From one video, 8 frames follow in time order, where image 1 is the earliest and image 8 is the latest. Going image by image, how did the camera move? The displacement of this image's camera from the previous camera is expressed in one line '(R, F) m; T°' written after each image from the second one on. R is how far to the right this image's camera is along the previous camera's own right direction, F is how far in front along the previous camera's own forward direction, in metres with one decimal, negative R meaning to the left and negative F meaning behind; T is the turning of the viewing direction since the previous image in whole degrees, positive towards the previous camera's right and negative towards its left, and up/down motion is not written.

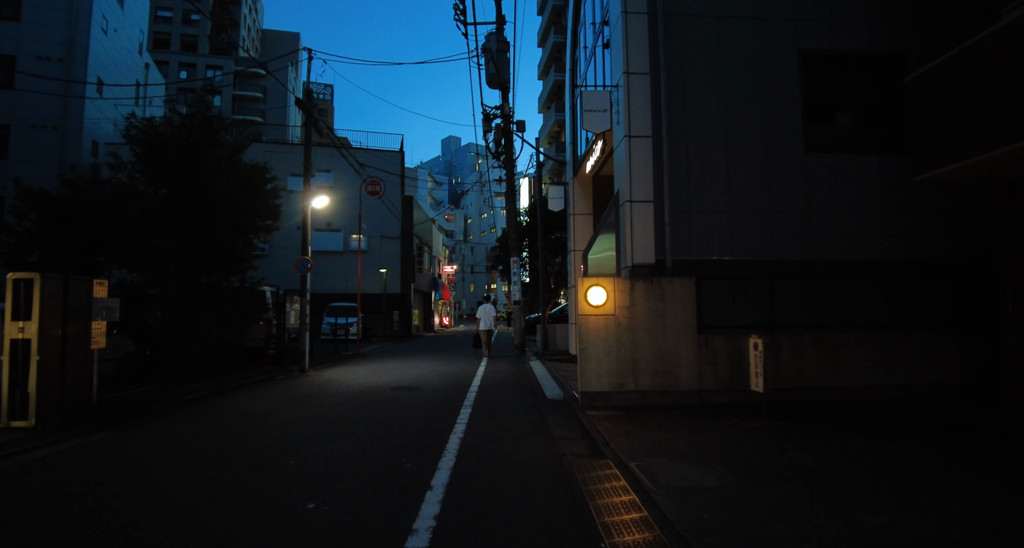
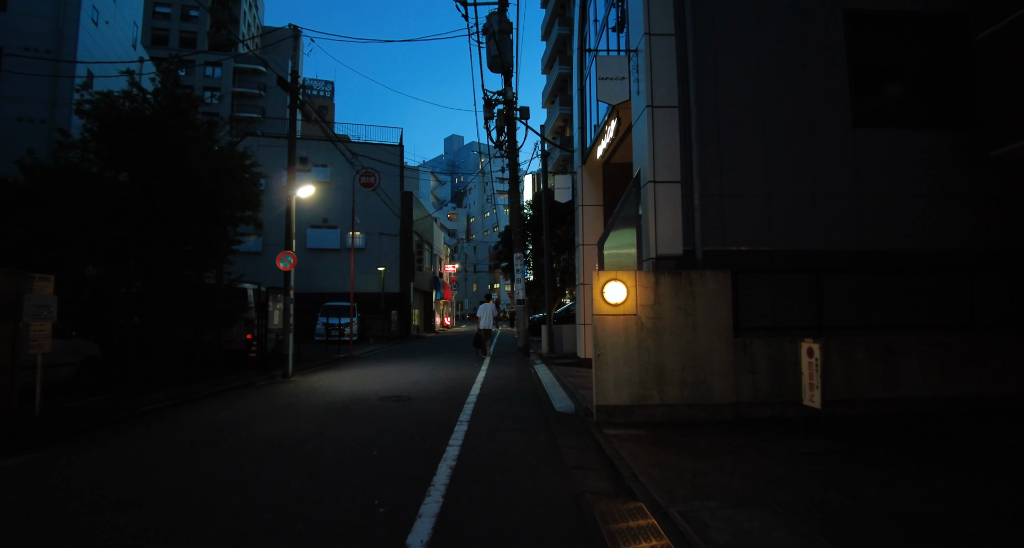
(0.0, +1.3) m; 0°
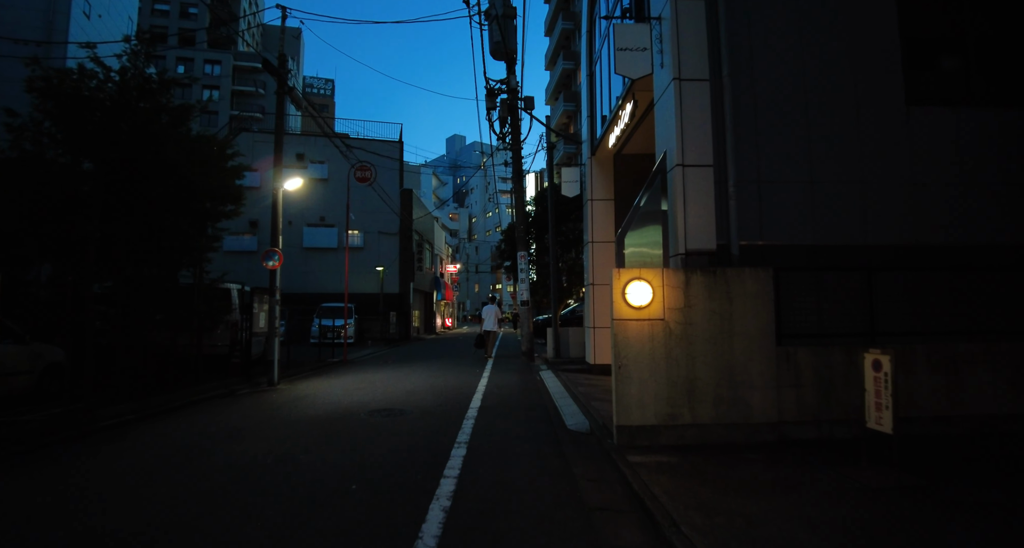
(0.0, +1.0) m; 0°
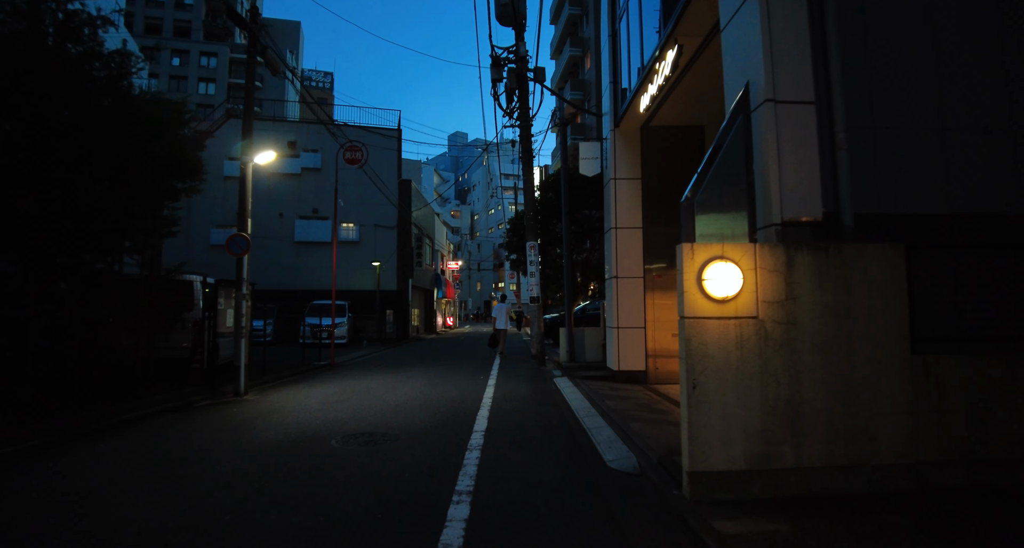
(-0.2, +1.9) m; 0°
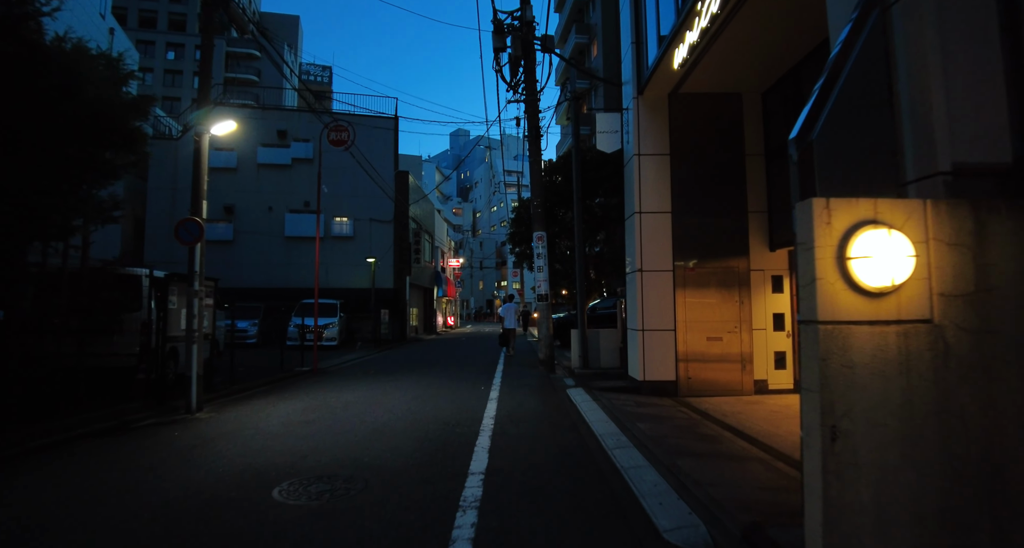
(-0.1, +1.7) m; 0°
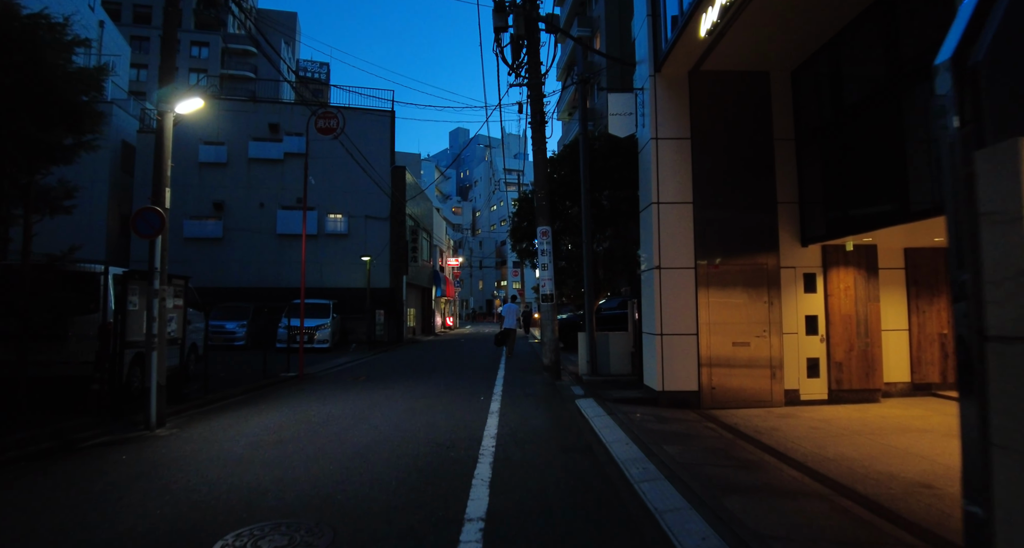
(-0.1, +1.0) m; 0°
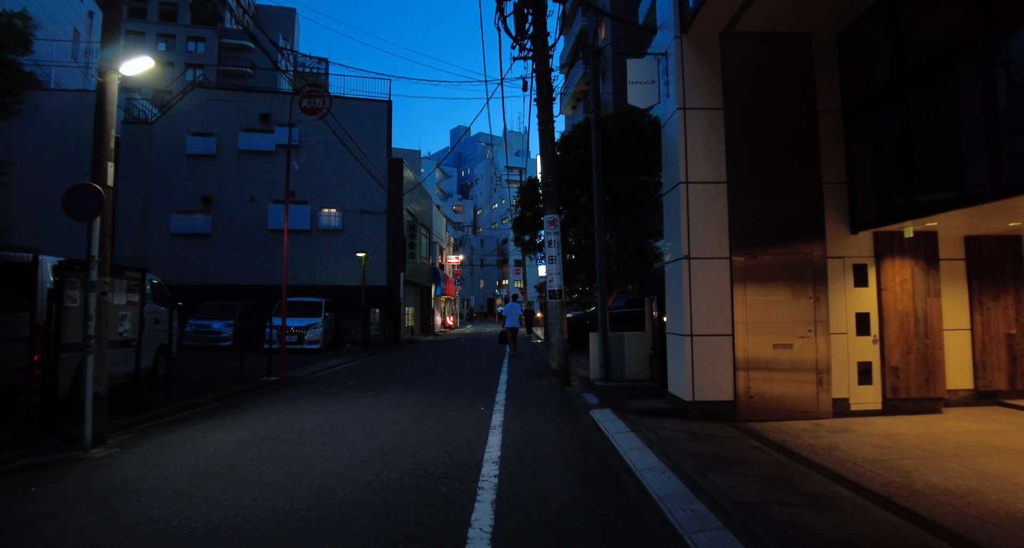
(-0.1, +1.2) m; 0°
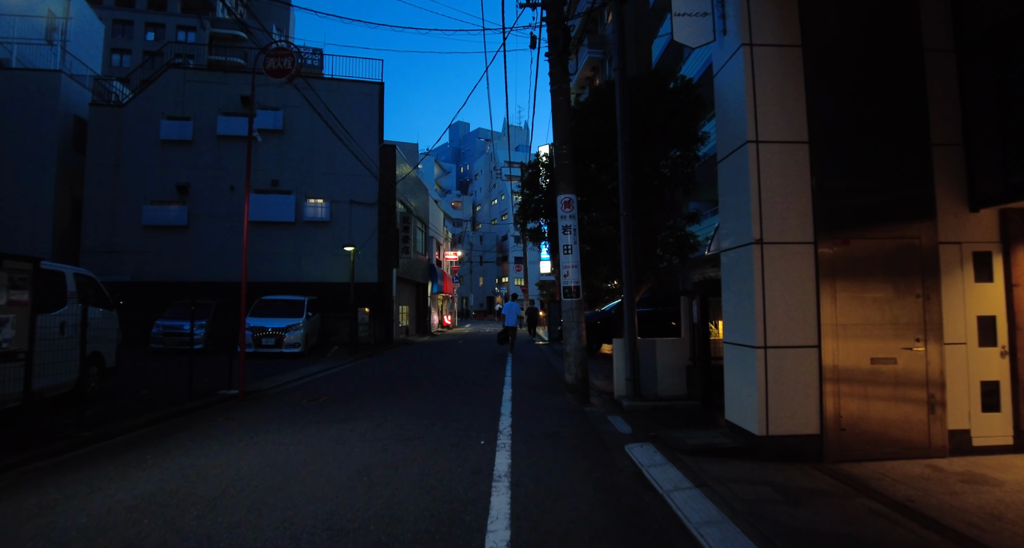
(-0.1, +1.9) m; 0°
